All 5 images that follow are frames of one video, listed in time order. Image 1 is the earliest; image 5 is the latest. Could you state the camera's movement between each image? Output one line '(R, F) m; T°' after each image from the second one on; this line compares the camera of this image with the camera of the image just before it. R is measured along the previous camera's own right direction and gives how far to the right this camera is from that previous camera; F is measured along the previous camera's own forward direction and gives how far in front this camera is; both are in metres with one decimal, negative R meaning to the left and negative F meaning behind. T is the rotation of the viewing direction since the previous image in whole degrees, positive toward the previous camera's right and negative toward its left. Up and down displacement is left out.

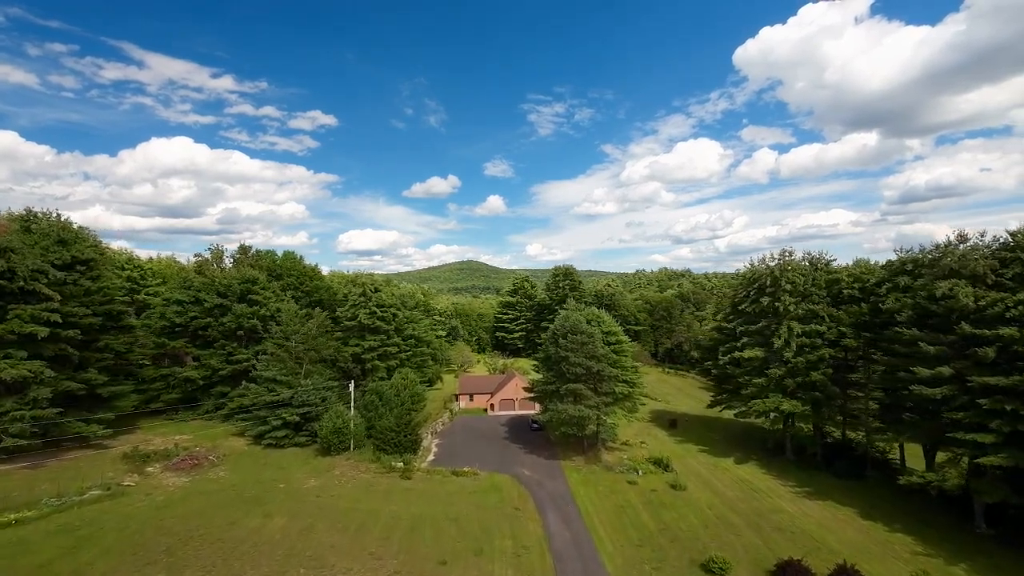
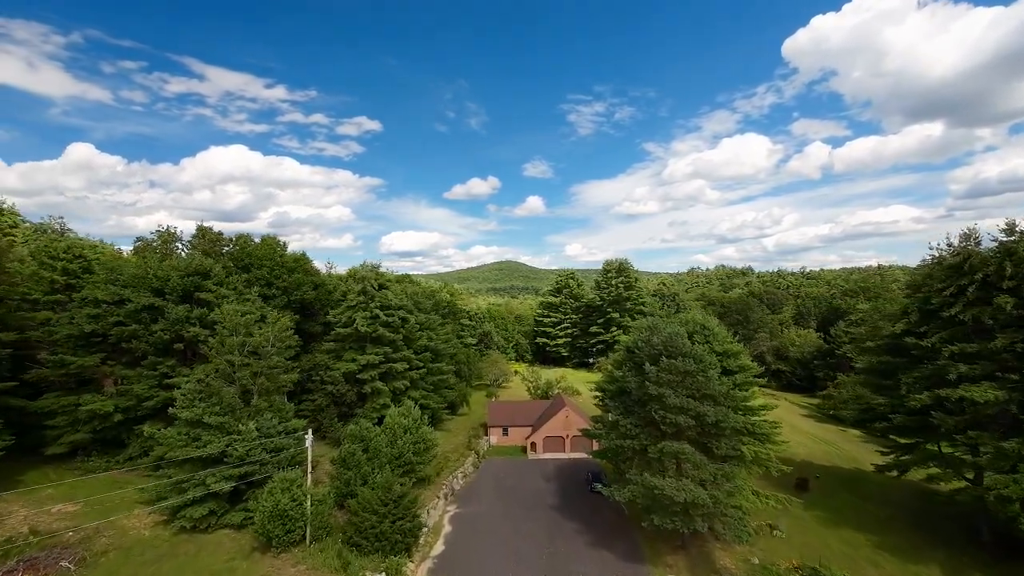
(-0.7, +13.9) m; -5°
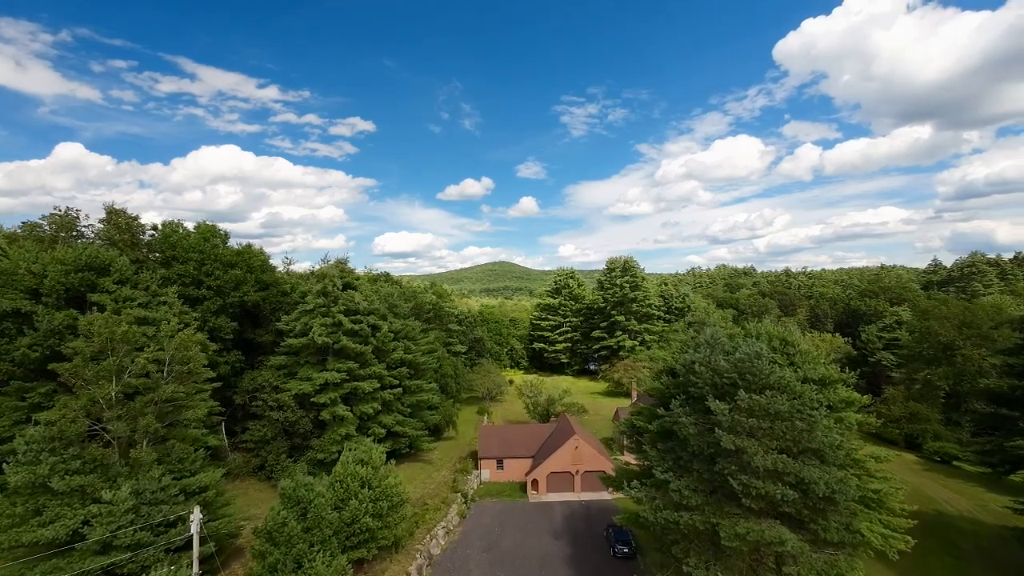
(-0.2, +7.6) m; +1°
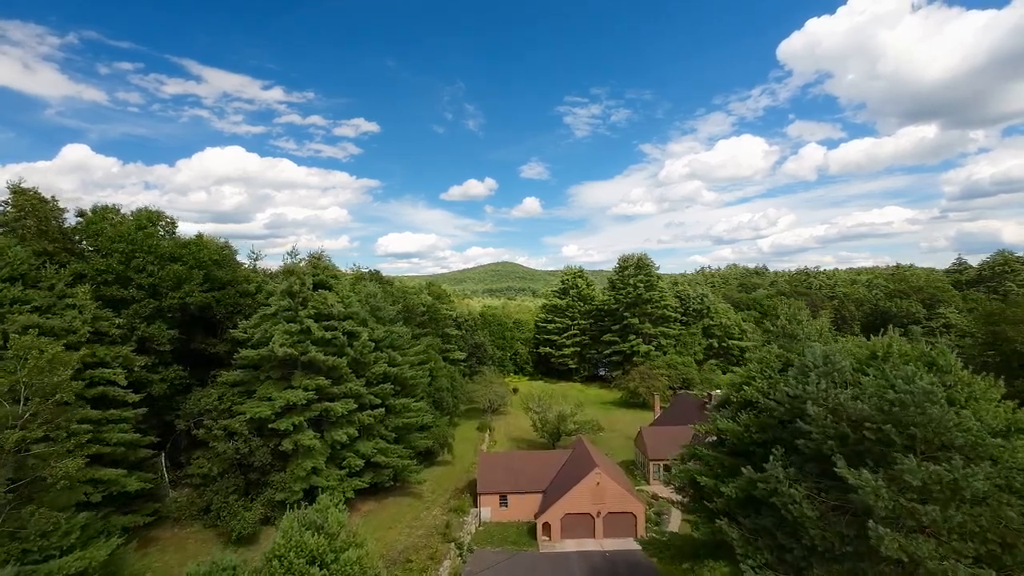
(-0.2, +5.8) m; 0°
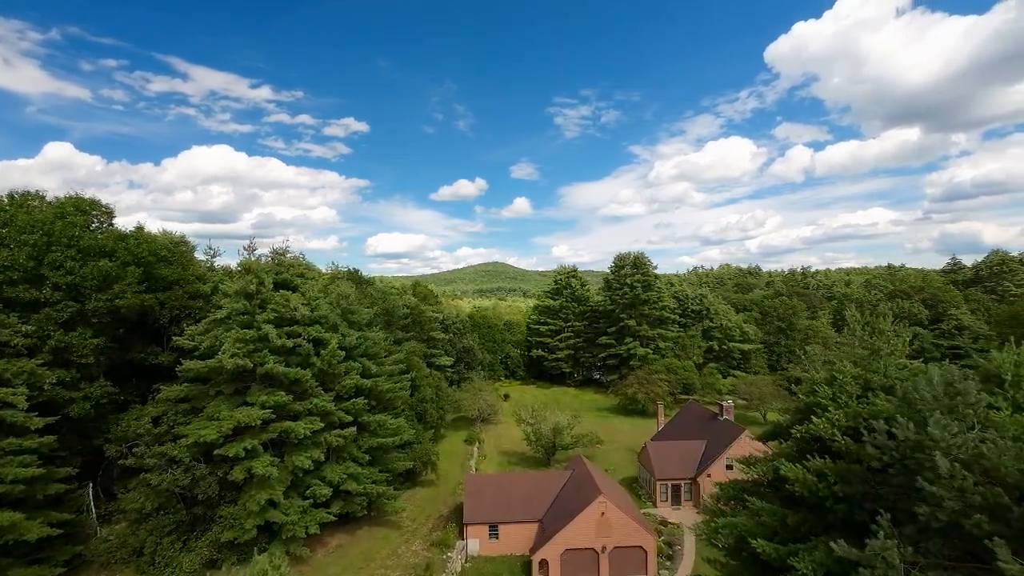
(-0.1, +3.4) m; +1°
